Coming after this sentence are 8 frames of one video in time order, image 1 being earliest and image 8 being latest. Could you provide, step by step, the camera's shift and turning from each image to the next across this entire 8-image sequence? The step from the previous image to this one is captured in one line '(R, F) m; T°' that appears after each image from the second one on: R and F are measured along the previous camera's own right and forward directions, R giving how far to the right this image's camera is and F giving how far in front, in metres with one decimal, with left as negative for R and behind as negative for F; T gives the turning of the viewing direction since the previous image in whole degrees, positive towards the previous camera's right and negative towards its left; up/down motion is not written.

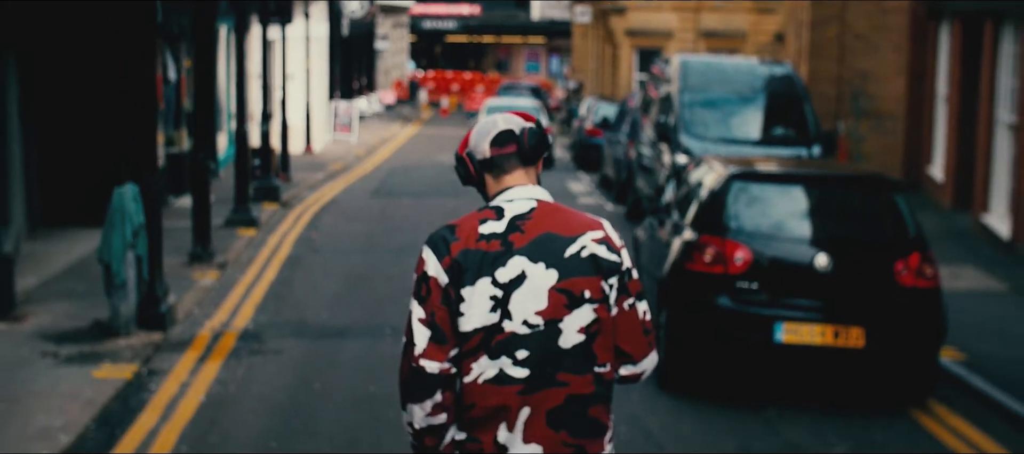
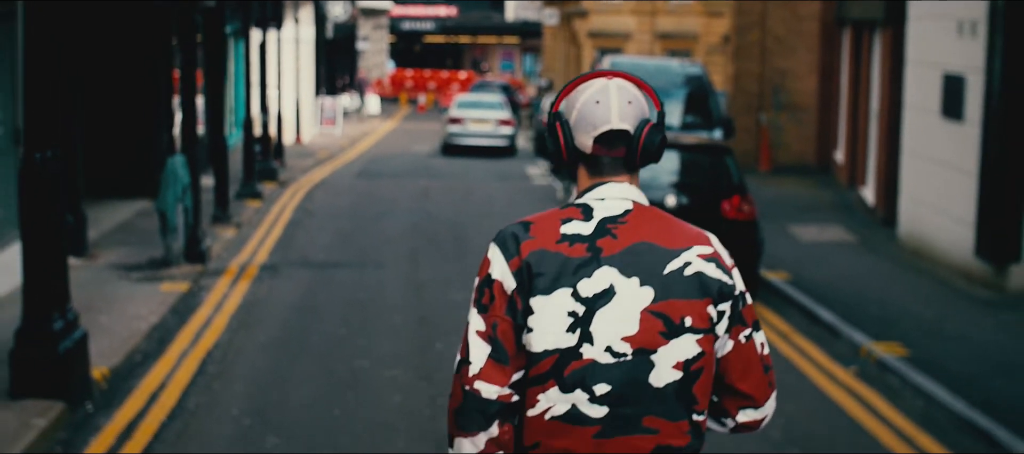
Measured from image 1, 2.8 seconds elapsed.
(+0.3, -3.8) m; +1°
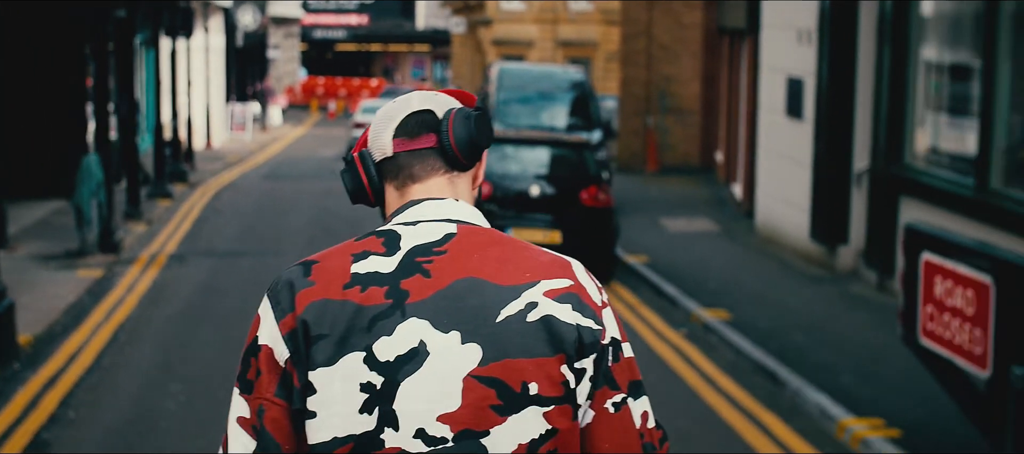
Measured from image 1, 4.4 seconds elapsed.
(+0.3, -1.5) m; +3°
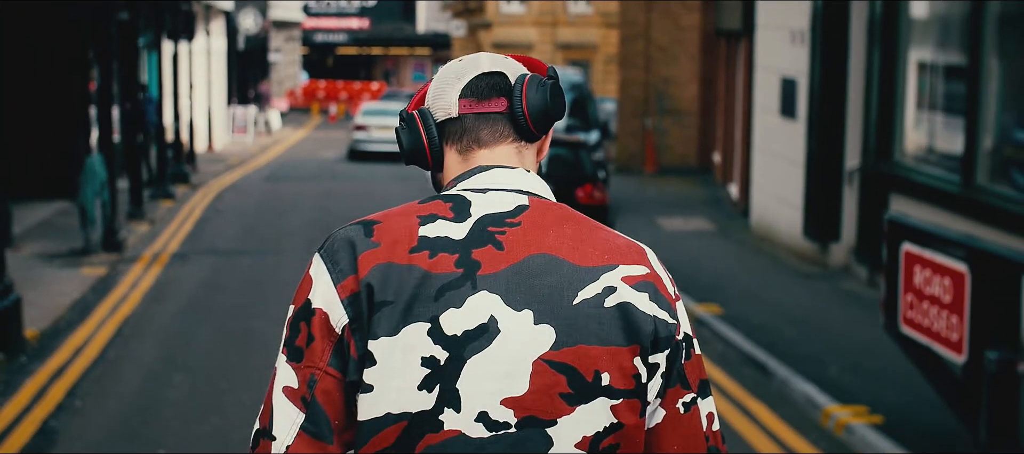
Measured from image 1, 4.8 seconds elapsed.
(0.0, -0.2) m; 0°
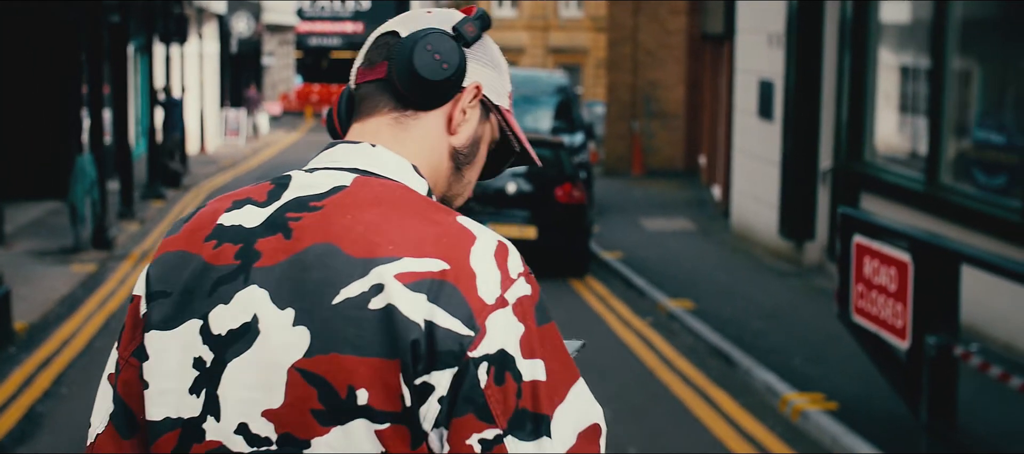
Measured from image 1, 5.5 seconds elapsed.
(+0.1, -0.3) m; 0°
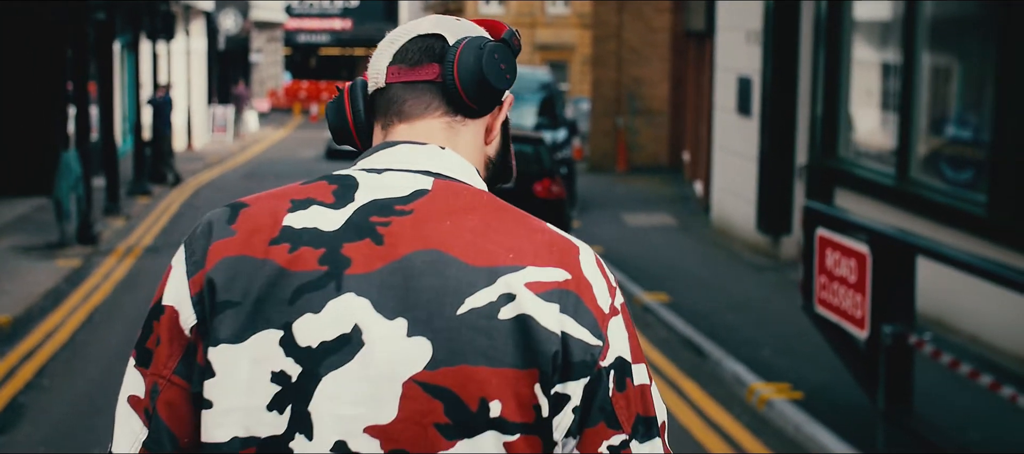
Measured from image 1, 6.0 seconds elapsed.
(+0.1, -0.2) m; 0°
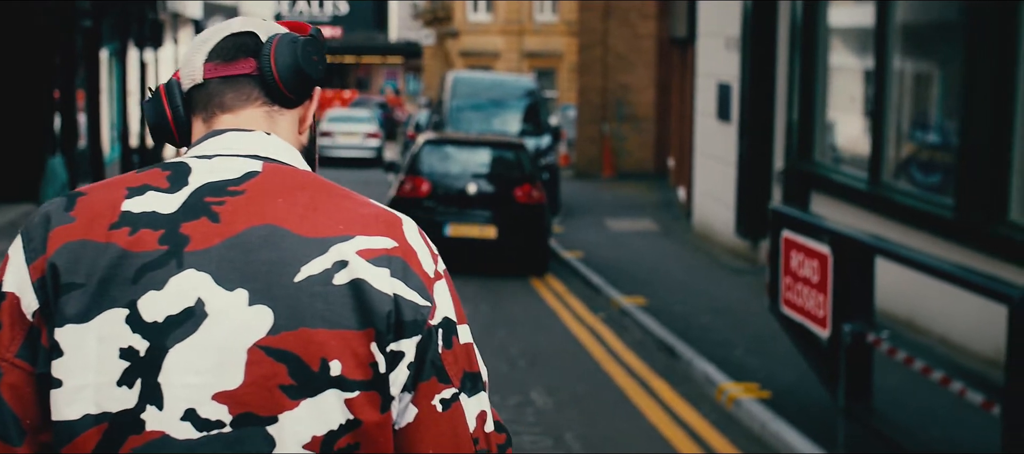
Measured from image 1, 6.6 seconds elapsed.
(+0.1, -0.2) m; 0°
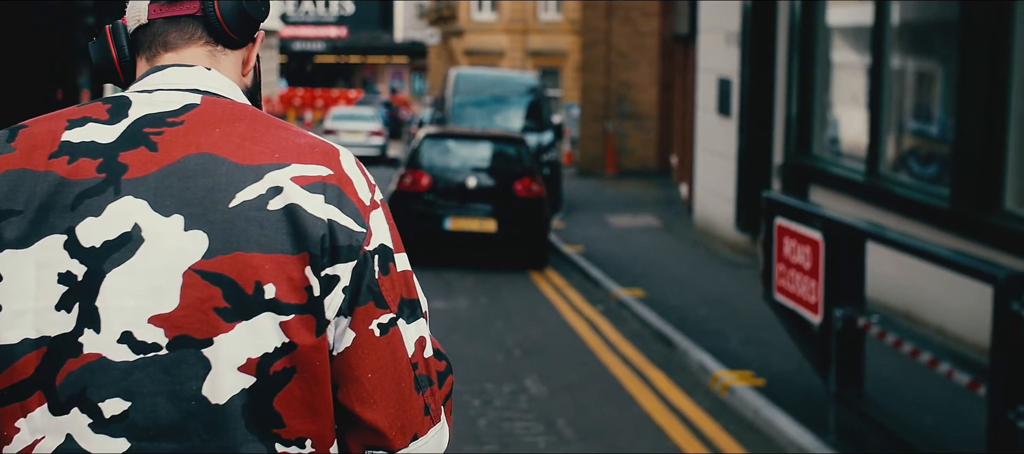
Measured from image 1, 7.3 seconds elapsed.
(+0.1, 0.0) m; 0°
